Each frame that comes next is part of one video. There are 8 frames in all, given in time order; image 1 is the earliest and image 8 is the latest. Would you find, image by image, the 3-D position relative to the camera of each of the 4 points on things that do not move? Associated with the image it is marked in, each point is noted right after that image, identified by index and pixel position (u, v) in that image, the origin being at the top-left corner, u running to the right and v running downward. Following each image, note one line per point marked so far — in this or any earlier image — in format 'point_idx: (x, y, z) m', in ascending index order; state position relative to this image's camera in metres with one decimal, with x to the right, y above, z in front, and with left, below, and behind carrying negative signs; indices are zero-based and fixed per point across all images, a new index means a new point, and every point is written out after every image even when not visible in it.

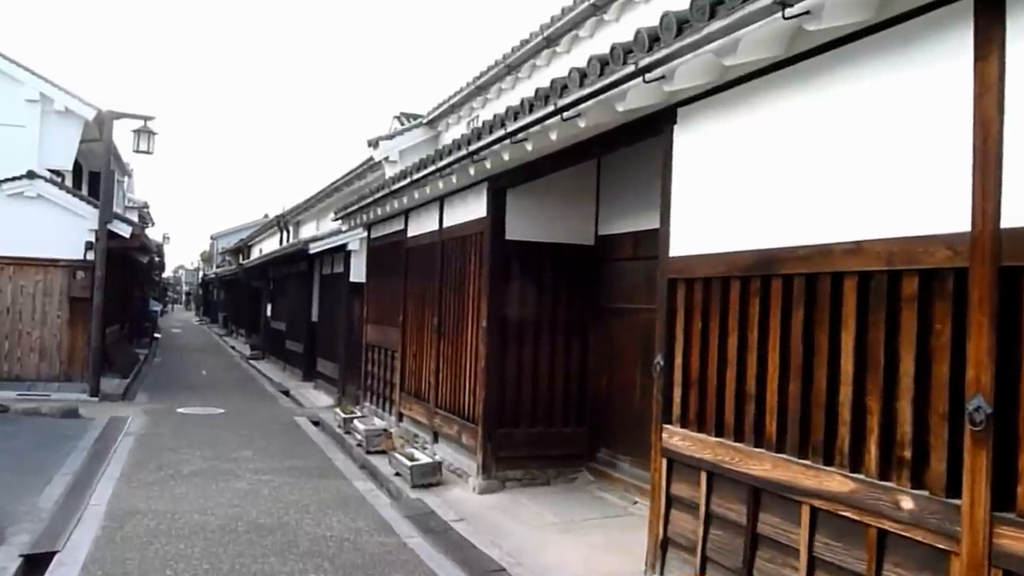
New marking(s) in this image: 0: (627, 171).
0: (+0.9, +0.9, +8.3) m
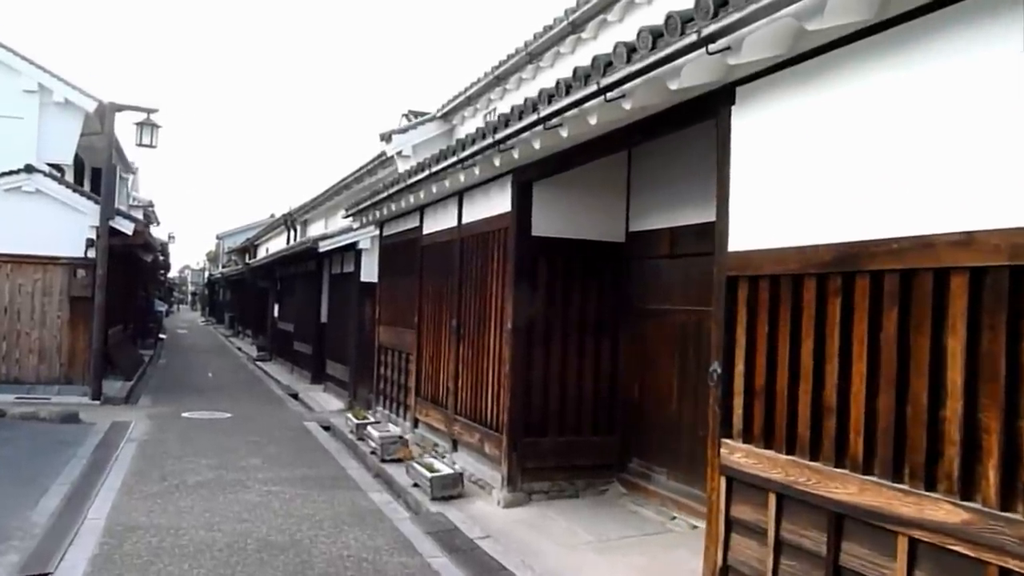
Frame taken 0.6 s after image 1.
0: (+1.1, +0.9, +7.7) m
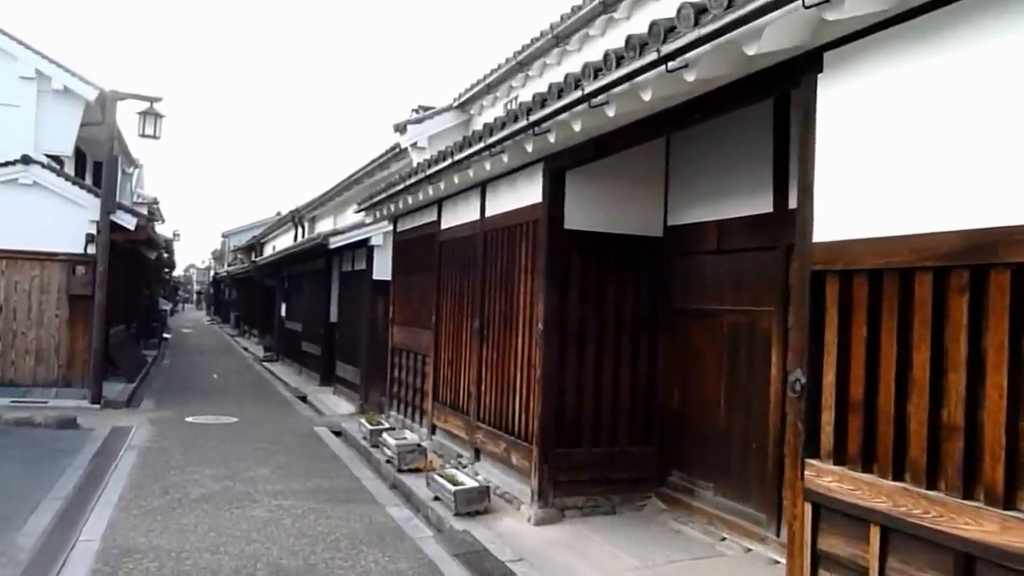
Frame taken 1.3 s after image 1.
0: (+1.3, +0.9, +7.1) m
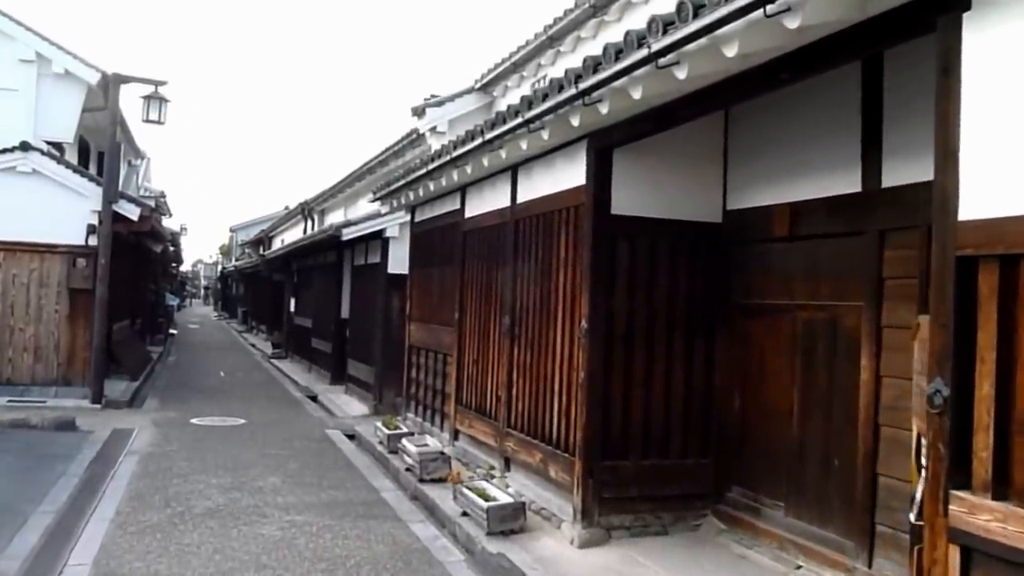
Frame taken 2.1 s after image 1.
0: (+1.5, +0.9, +6.3) m
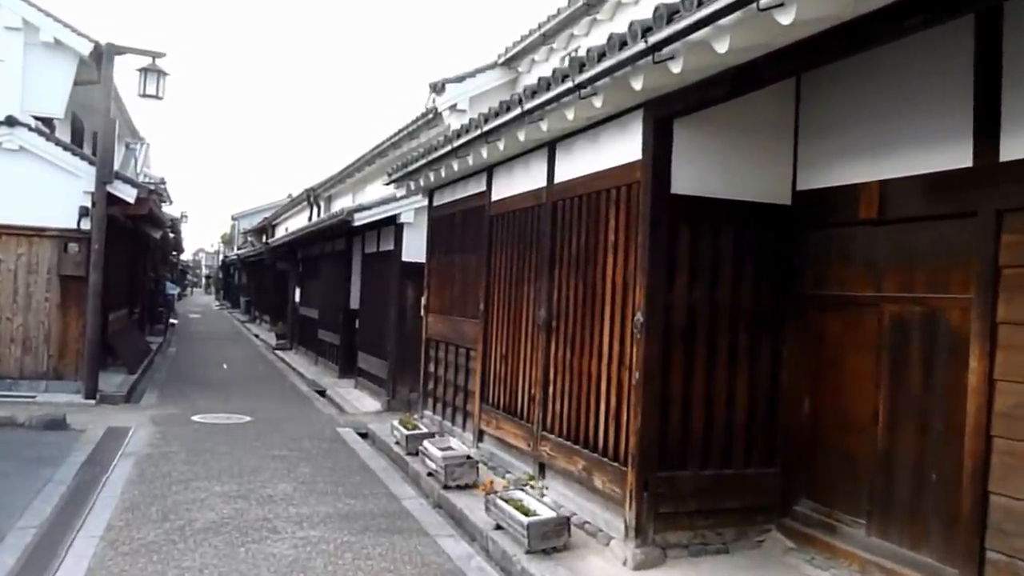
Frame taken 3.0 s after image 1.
0: (+1.8, +1.0, +5.5) m
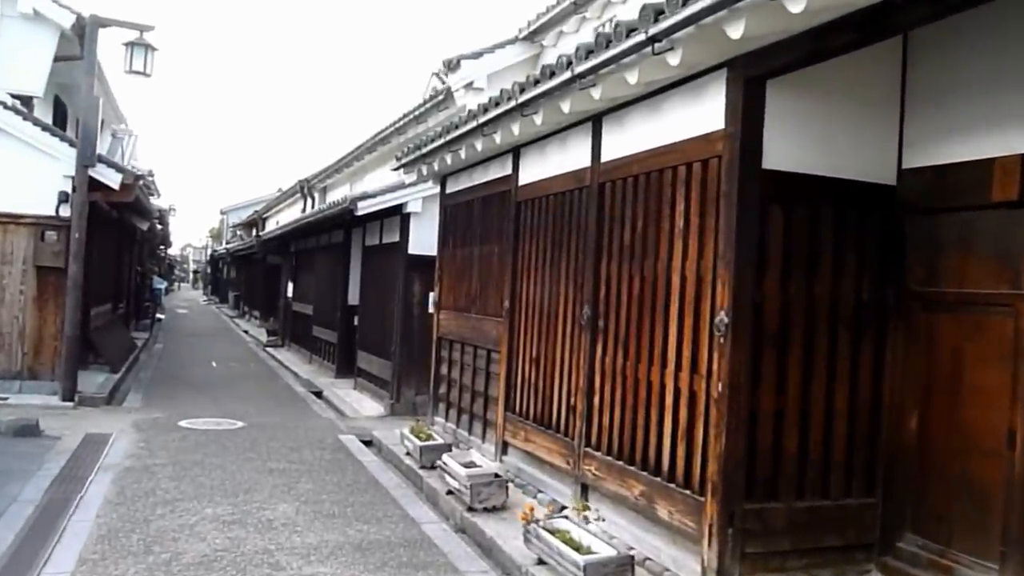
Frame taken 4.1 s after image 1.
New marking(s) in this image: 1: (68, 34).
0: (+2.0, +1.0, +4.6) m
1: (-5.6, +3.2, +13.9) m
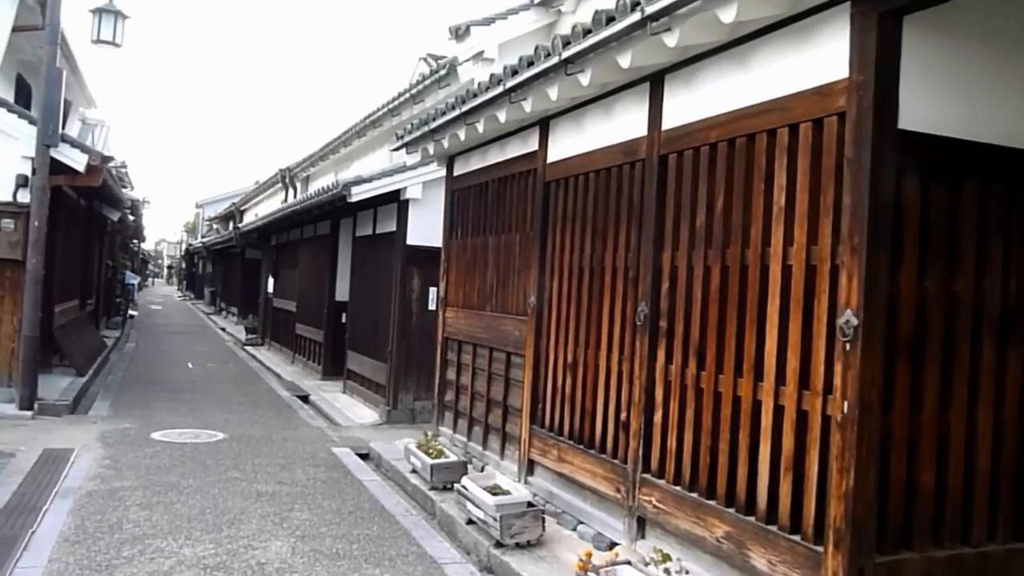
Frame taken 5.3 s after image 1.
0: (+2.3, +1.0, +3.5) m
1: (-5.6, +3.2, +12.7) m
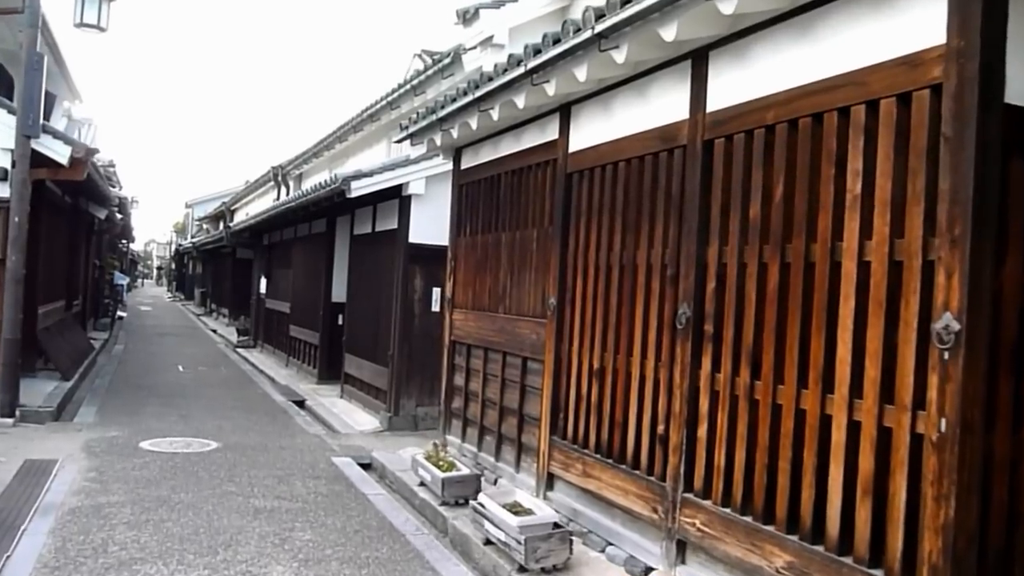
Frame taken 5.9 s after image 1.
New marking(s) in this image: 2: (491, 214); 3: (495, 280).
0: (+2.4, +1.0, +3.1) m
1: (-5.5, +3.2, +12.2) m
2: (-0.2, +0.5, +7.8) m
3: (-0.1, 0.0, +7.6) m
